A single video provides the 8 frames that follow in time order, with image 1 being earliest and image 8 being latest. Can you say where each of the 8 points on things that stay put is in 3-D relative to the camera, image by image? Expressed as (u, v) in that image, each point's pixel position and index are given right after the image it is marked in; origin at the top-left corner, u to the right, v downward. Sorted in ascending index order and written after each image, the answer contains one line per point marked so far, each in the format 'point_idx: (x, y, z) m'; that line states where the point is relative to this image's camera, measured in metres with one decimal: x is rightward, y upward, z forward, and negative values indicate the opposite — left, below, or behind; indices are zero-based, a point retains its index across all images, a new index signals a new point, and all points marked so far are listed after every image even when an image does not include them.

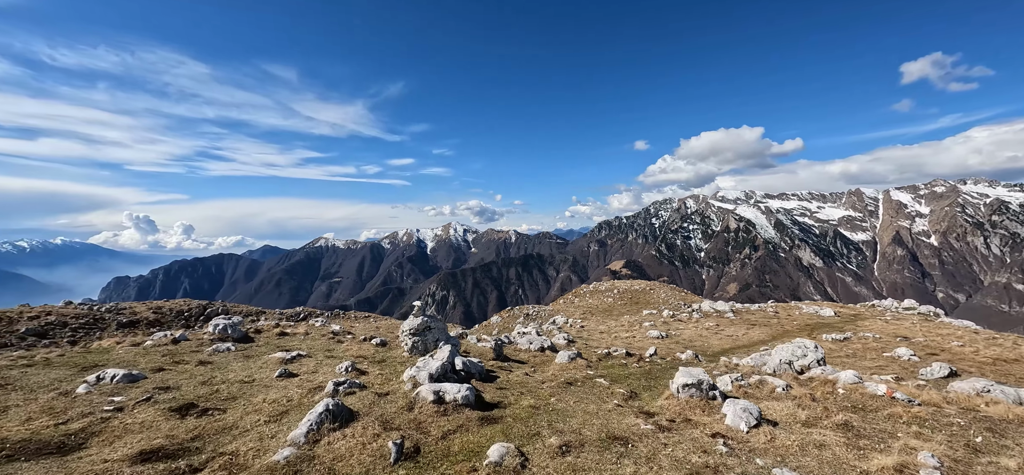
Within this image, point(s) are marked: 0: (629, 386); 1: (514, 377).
0: (+4.9, -6.2, +18.4) m
1: (+0.1, -6.1, +19.4) m
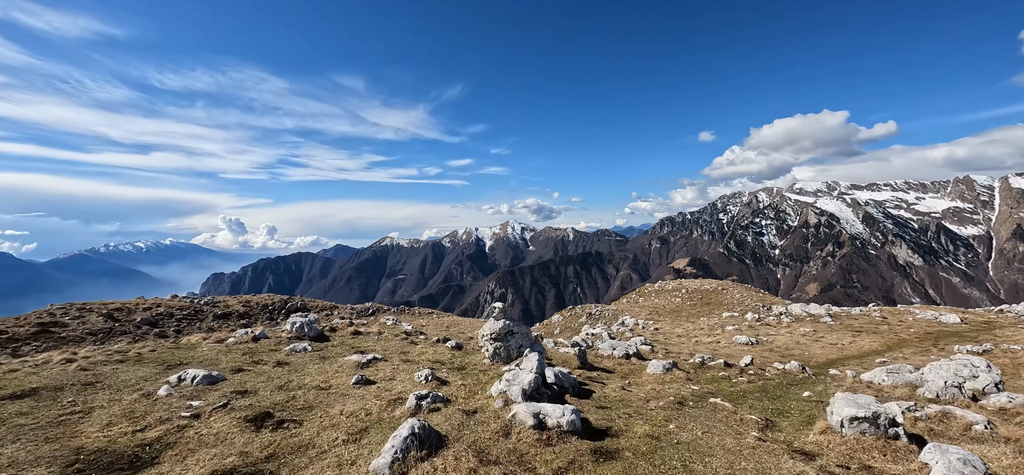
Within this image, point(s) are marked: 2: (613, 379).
0: (+8.3, -5.9, +15.2) m
1: (+3.7, -5.8, +16.9) m
2: (+4.5, -6.3, +19.8) m
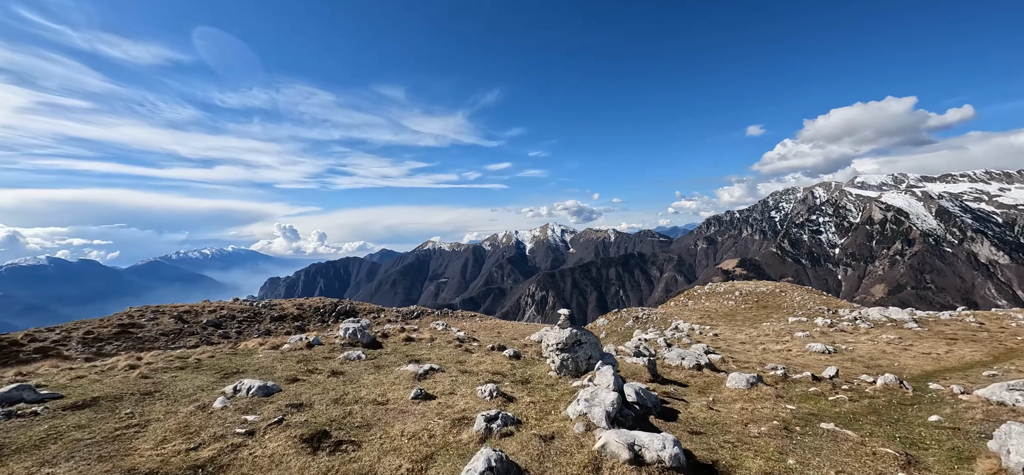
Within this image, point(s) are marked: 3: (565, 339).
0: (+10.6, -5.8, +12.7) m
1: (+6.2, -5.8, +14.8) m
2: (+7.1, -6.2, +17.6) m
3: (+2.0, -3.9, +17.0) m
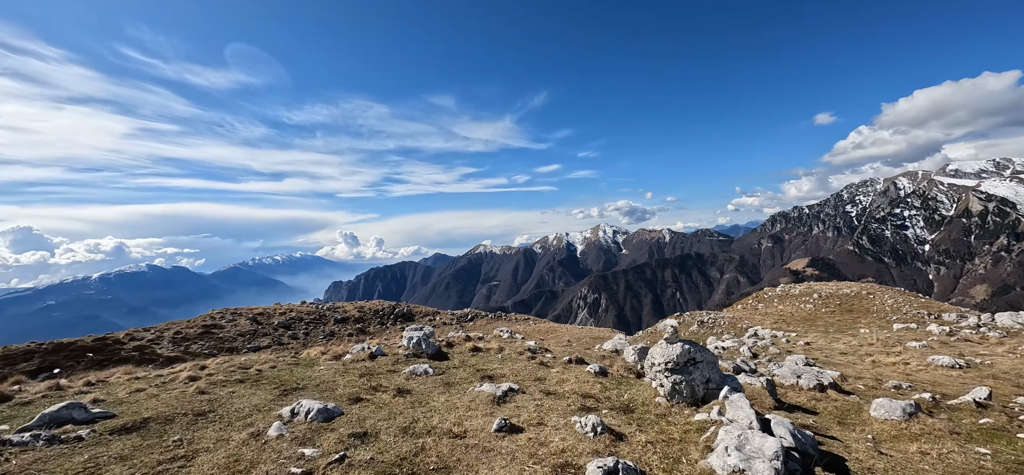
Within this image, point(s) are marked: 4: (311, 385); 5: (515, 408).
0: (+13.1, -5.4, +8.5) m
1: (+8.9, -5.5, +11.1) m
2: (+10.2, -6.0, +13.8) m
3: (+5.0, -3.7, +13.8) m
4: (-7.7, -5.7, +17.0) m
5: (+0.1, -5.2, +13.6) m
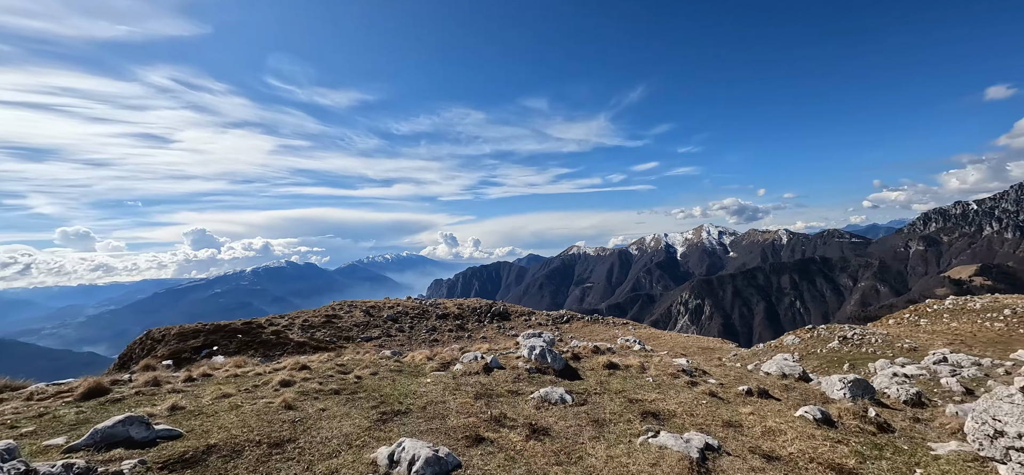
0: (+15.7, -4.8, +0.4) m
1: (+12.1, -4.9, +3.8) m
2: (+14.0, -5.4, +6.2) m
3: (+8.9, -3.1, +7.3) m
4: (-2.8, -5.0, +13.1) m
5: (+4.0, -4.5, +8.2) m
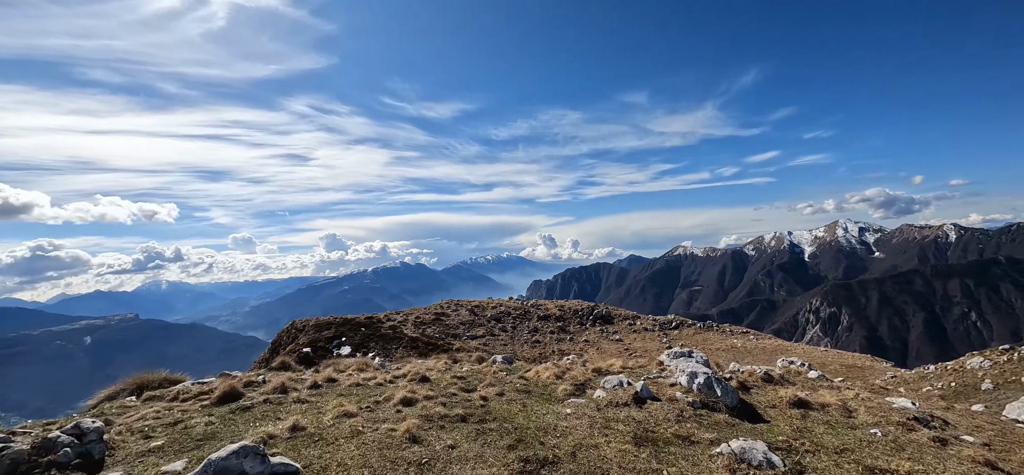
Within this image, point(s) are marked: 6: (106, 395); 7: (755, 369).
0: (+16.4, -4.6, -6.2) m
1: (+13.7, -4.7, -2.1) m
2: (+16.0, -5.2, -0.2) m
3: (+11.3, -2.9, +2.0) m
4: (+1.2, -4.9, +10.3) m
5: (+6.8, -4.4, +4.0) m
6: (-17.2, -6.7, +19.0) m
7: (+11.2, -5.9, +19.6) m
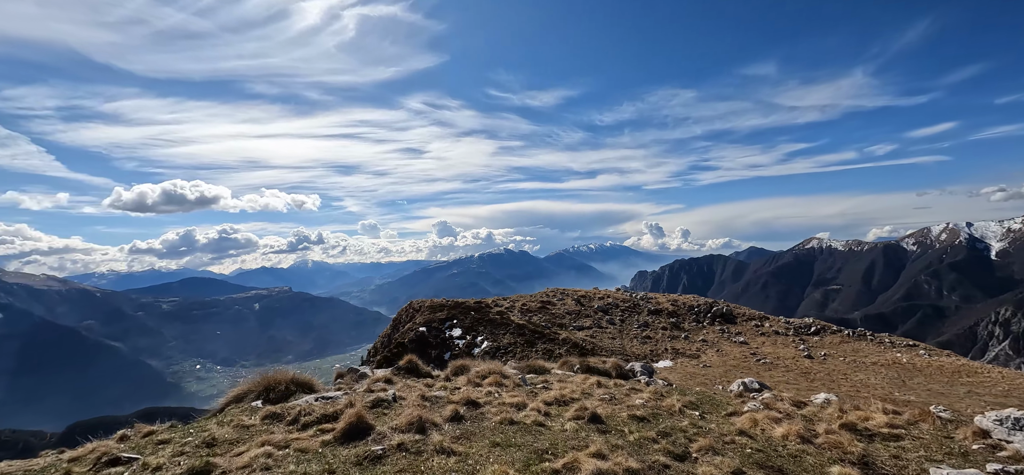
0: (+16.4, -5.2, -15.2) m
1: (+14.7, -5.1, -10.6) m
2: (+17.4, -5.6, -9.2) m
3: (+13.3, -3.2, -6.1) m
4: (+5.3, -4.8, +4.4) m
5: (+9.3, -4.6, -3.1) m
6: (-10.6, -6.0, +17.0) m
7: (+17.2, -5.7, +11.1) m
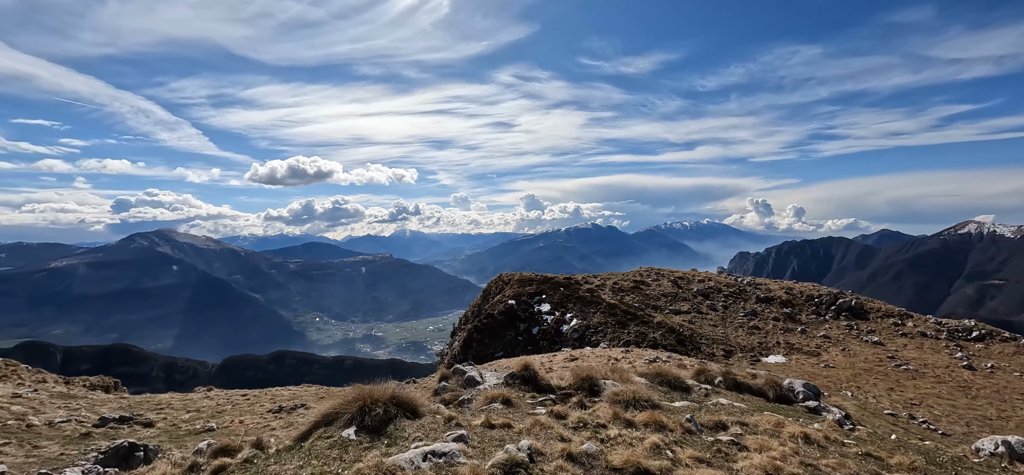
0: (+14.5, -7.1, -23.3) m
1: (+13.8, -6.8, -18.5) m
2: (+16.7, -7.3, -17.7) m
3: (+13.3, -4.6, -13.9) m
4: (+7.5, -5.4, -2.1) m
5: (+10.0, -5.7, -10.2) m
6: (-5.7, -5.4, +13.5) m
7: (+20.5, -6.3, +2.3) m
